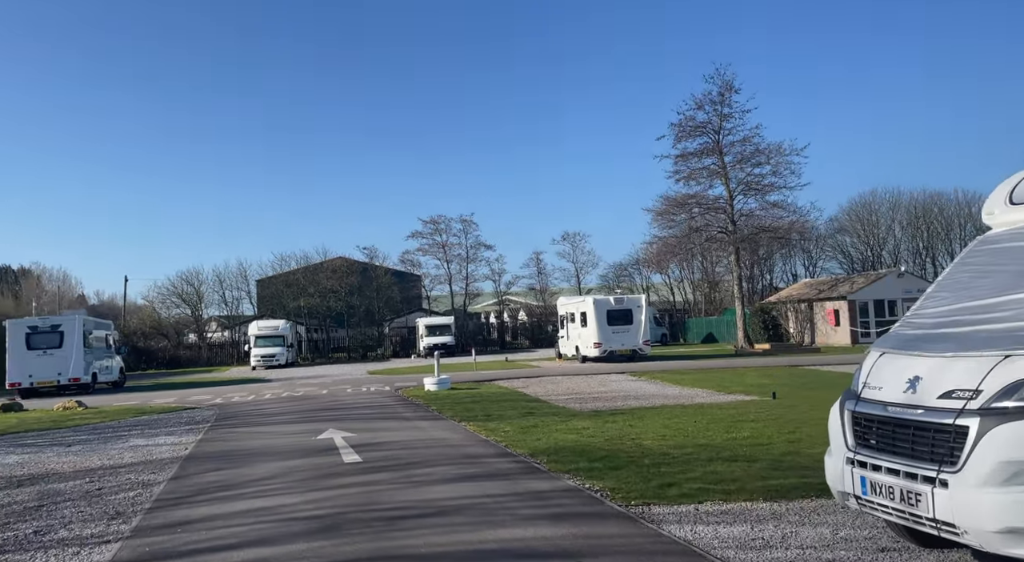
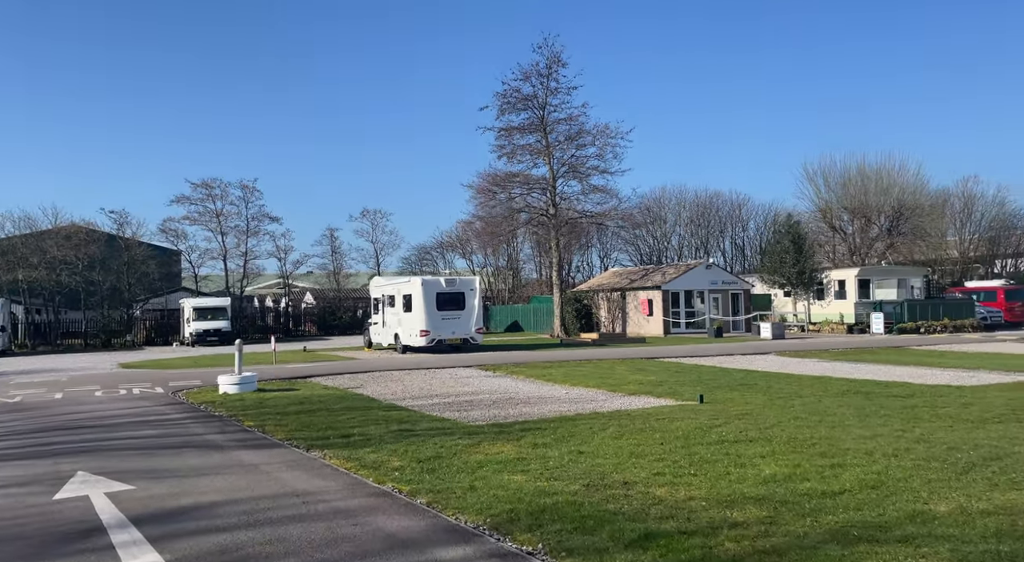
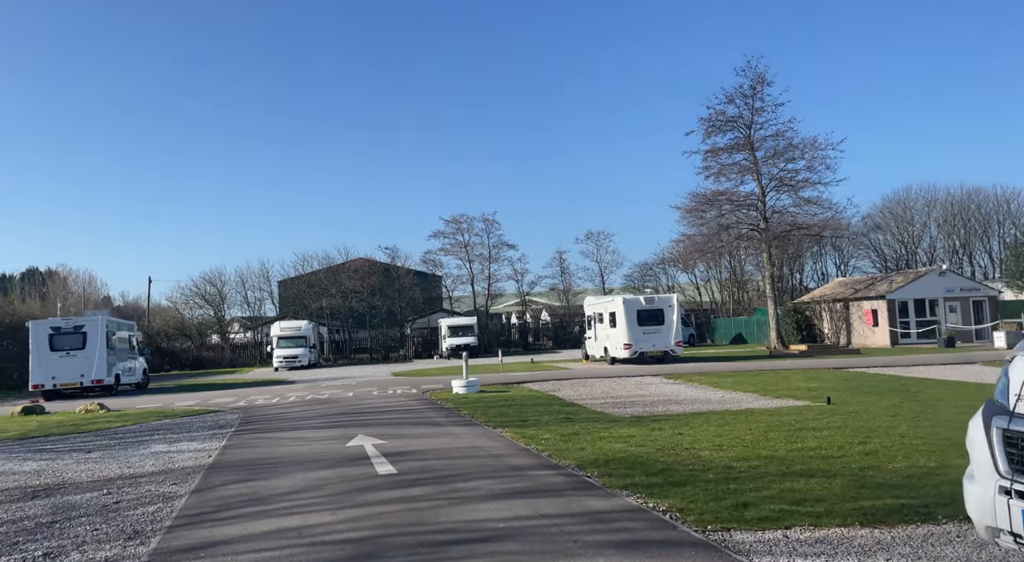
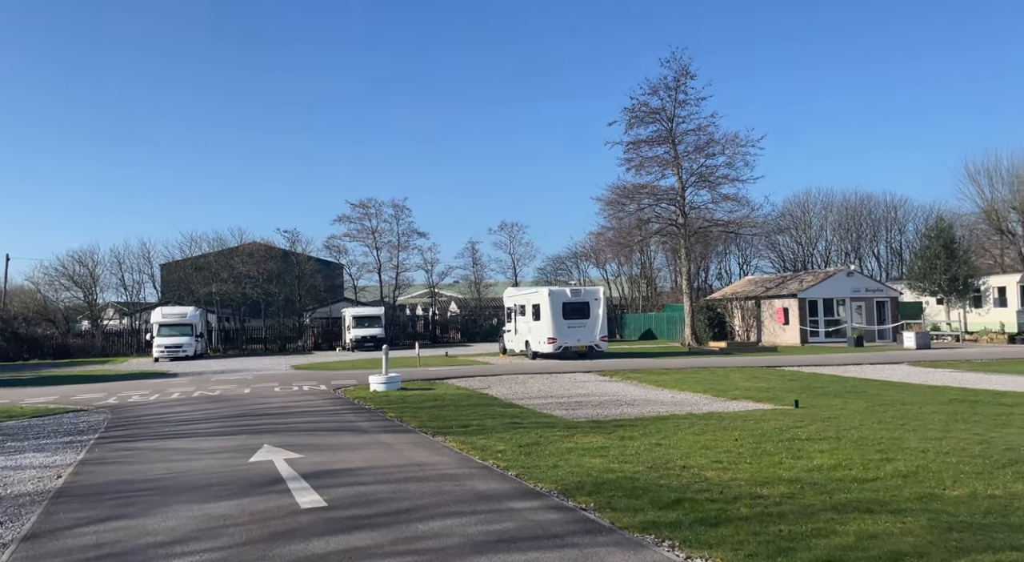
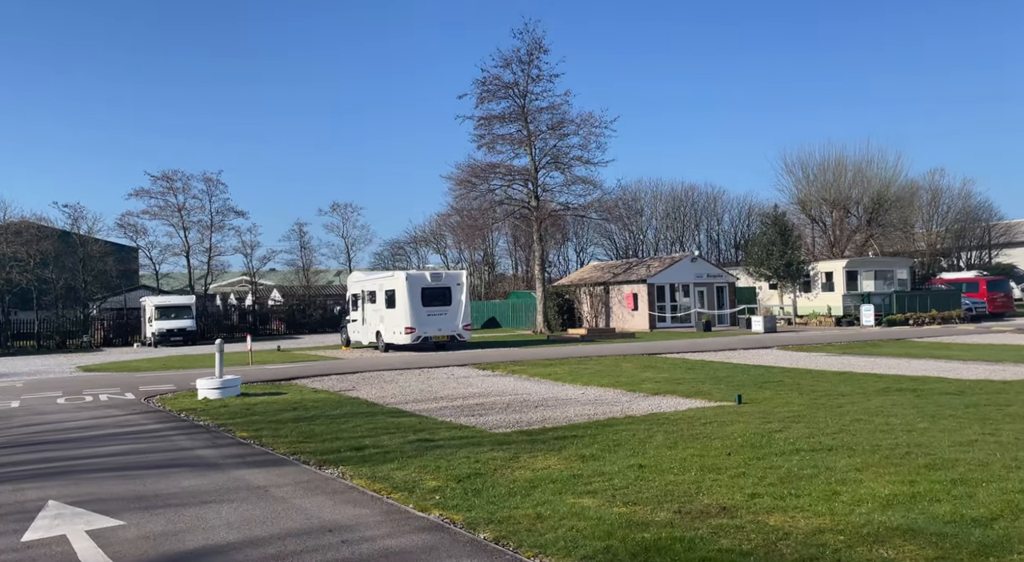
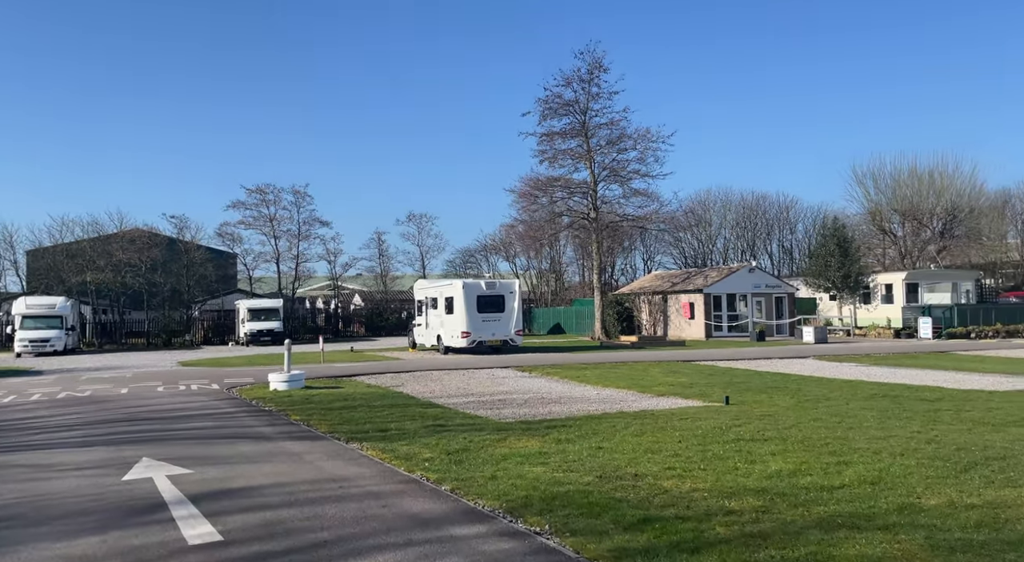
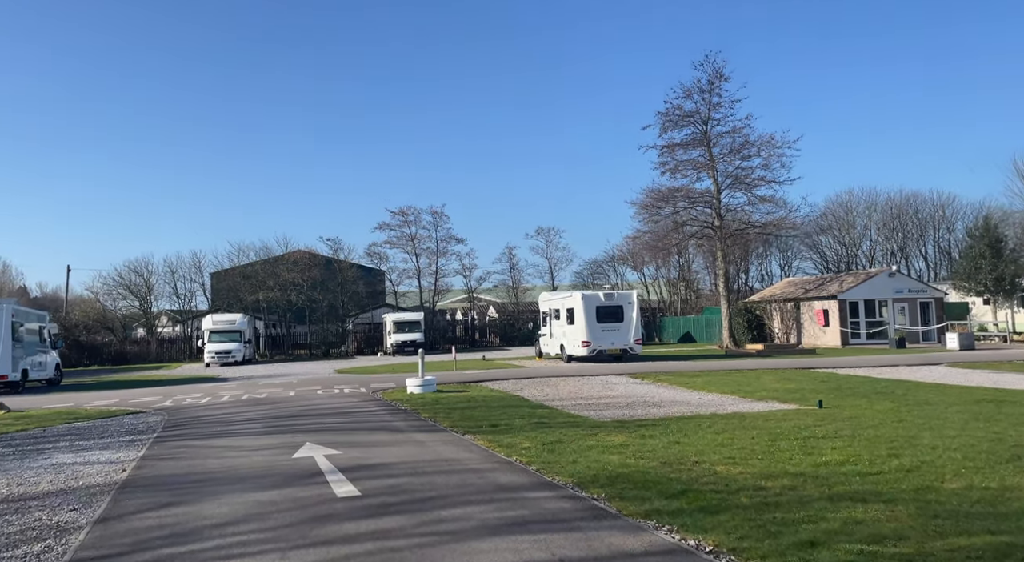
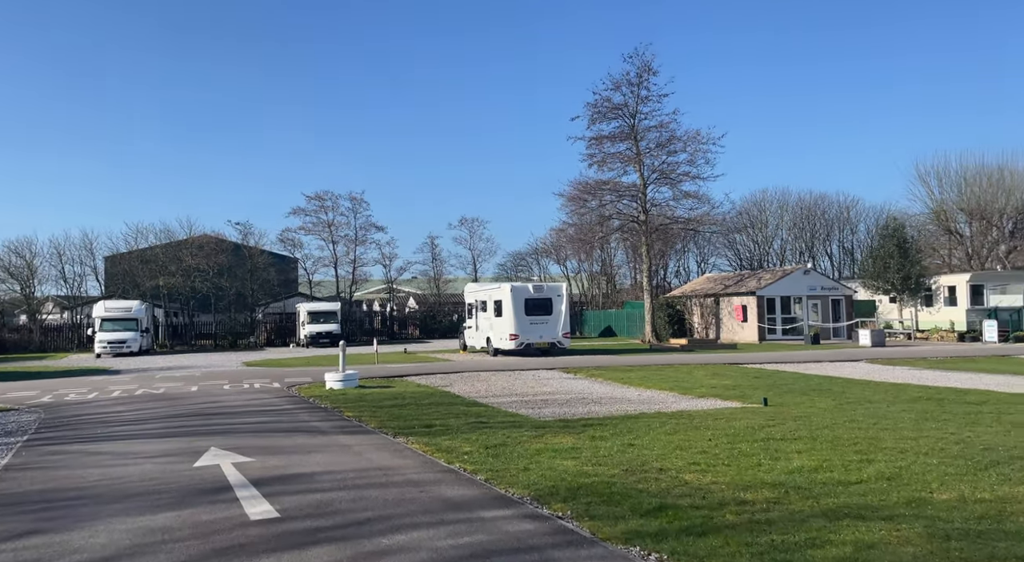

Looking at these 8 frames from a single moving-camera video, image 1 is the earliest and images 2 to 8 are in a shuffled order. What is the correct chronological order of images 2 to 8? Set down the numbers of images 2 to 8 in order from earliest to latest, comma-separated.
3, 7, 4, 8, 6, 2, 5
